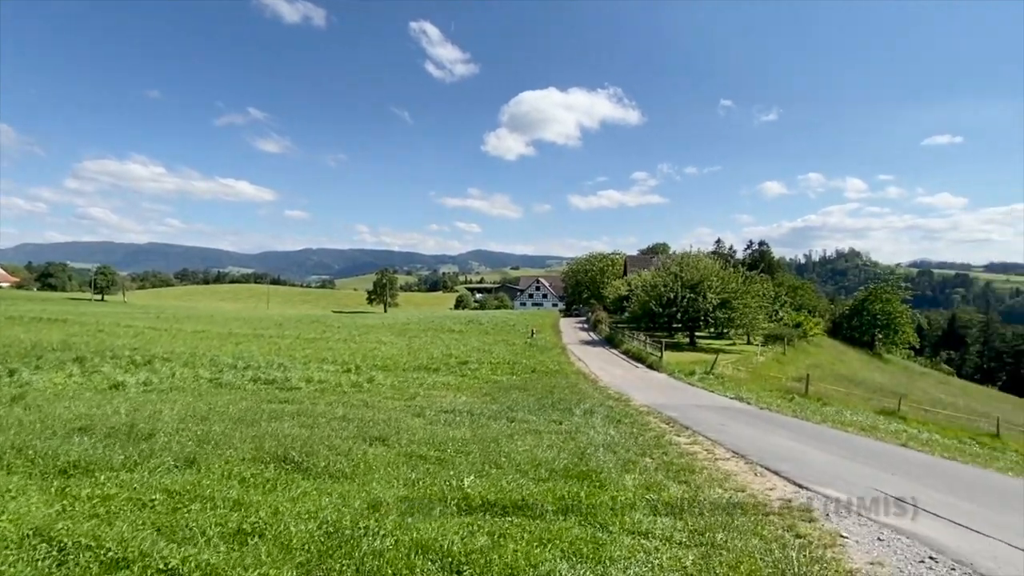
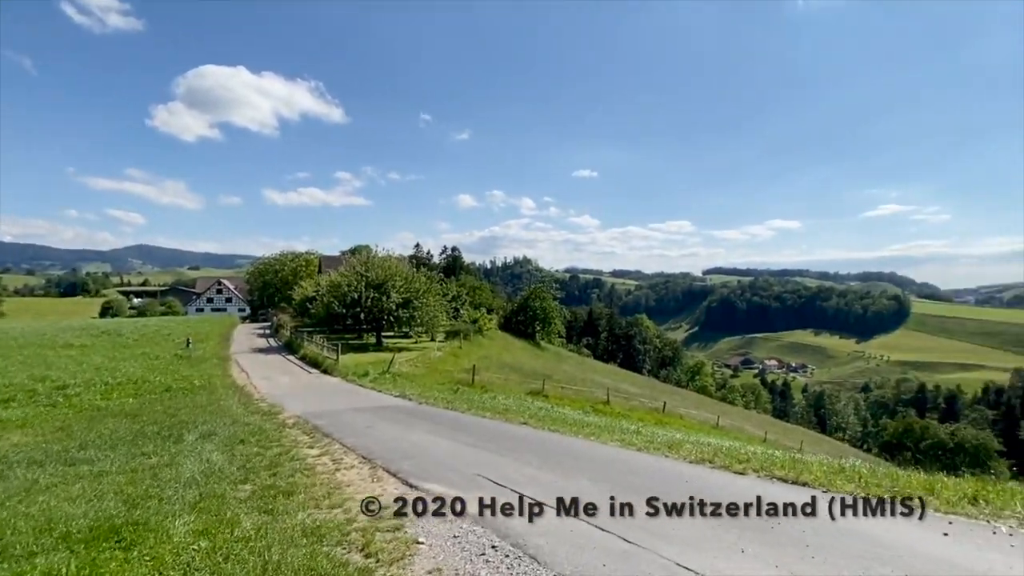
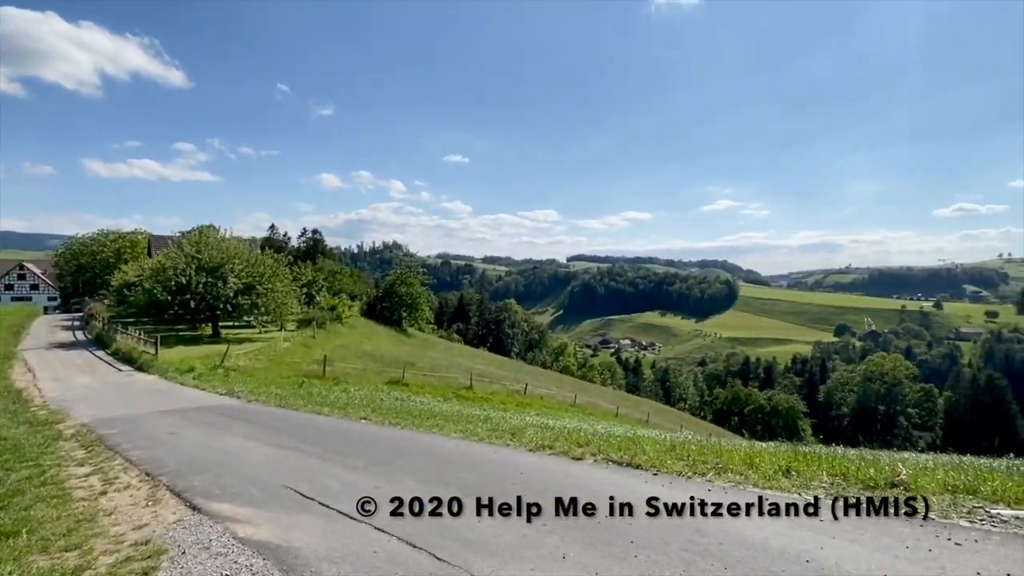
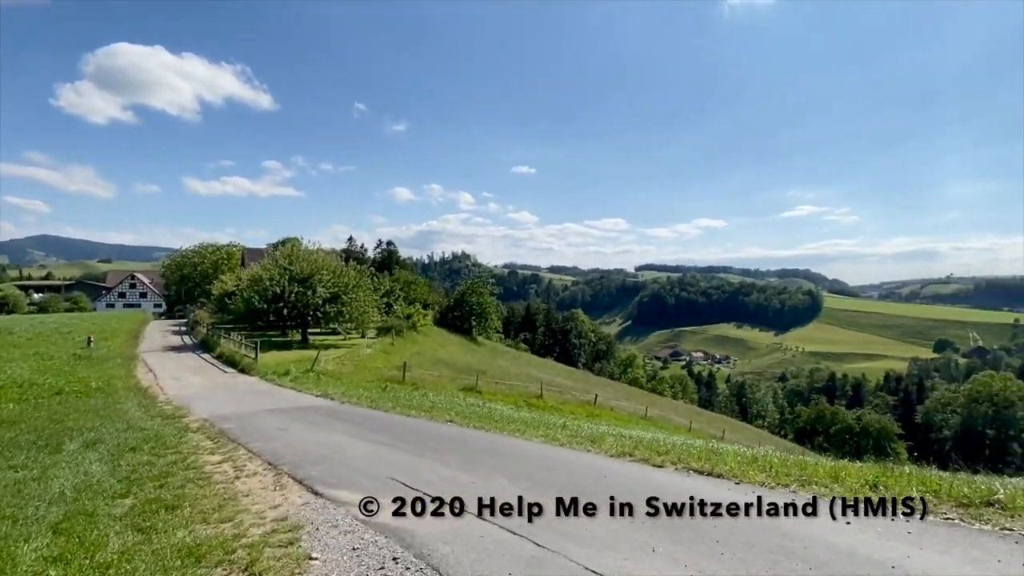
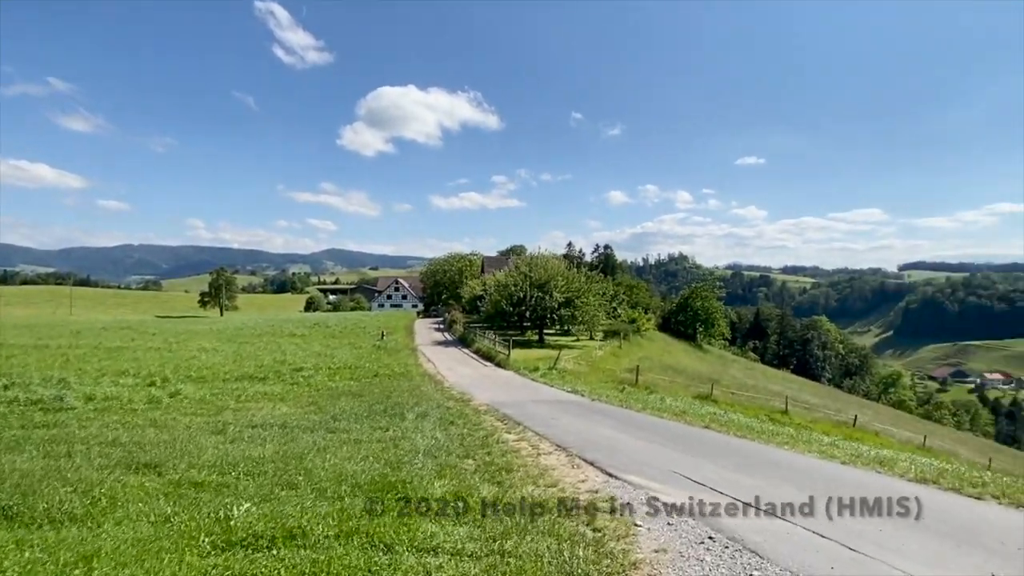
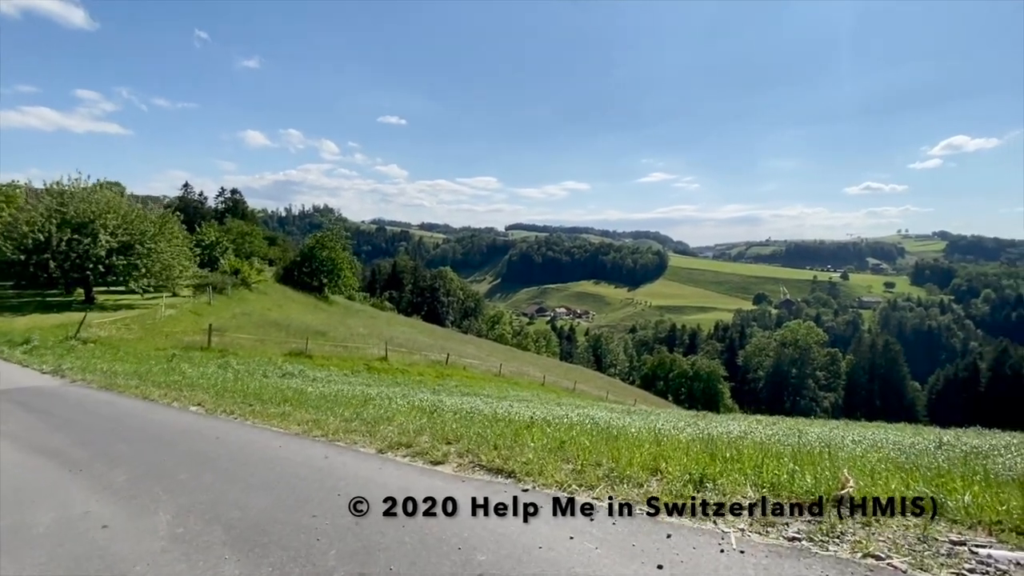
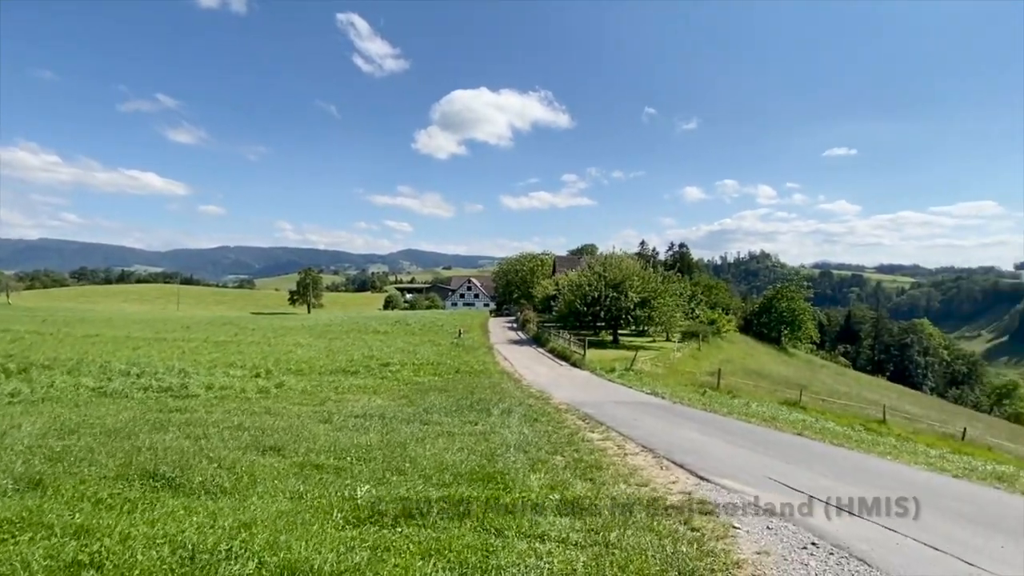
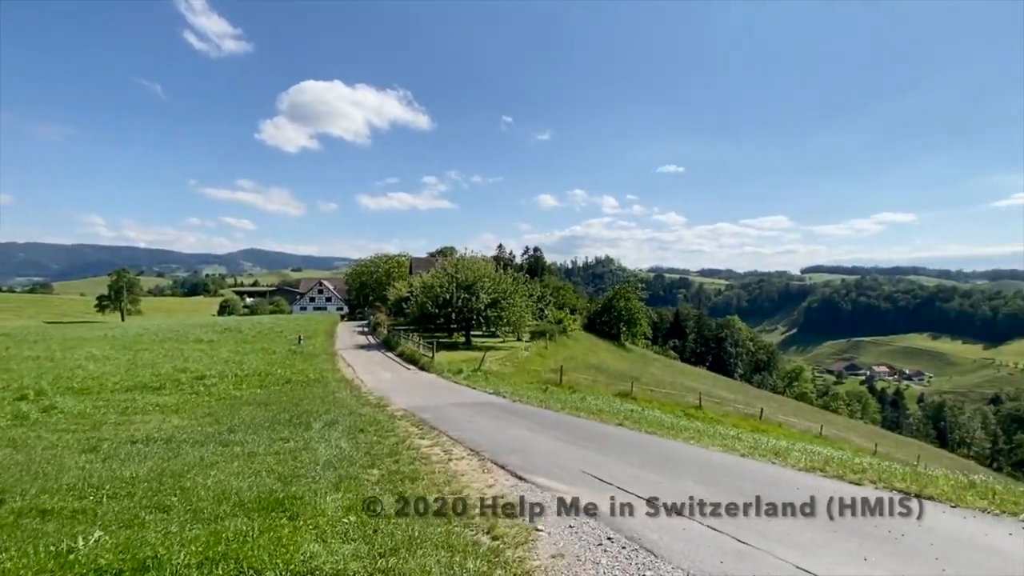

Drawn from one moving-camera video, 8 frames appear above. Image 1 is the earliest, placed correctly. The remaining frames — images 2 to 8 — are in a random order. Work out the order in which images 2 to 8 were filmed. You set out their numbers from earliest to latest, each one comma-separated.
7, 5, 8, 2, 4, 3, 6
